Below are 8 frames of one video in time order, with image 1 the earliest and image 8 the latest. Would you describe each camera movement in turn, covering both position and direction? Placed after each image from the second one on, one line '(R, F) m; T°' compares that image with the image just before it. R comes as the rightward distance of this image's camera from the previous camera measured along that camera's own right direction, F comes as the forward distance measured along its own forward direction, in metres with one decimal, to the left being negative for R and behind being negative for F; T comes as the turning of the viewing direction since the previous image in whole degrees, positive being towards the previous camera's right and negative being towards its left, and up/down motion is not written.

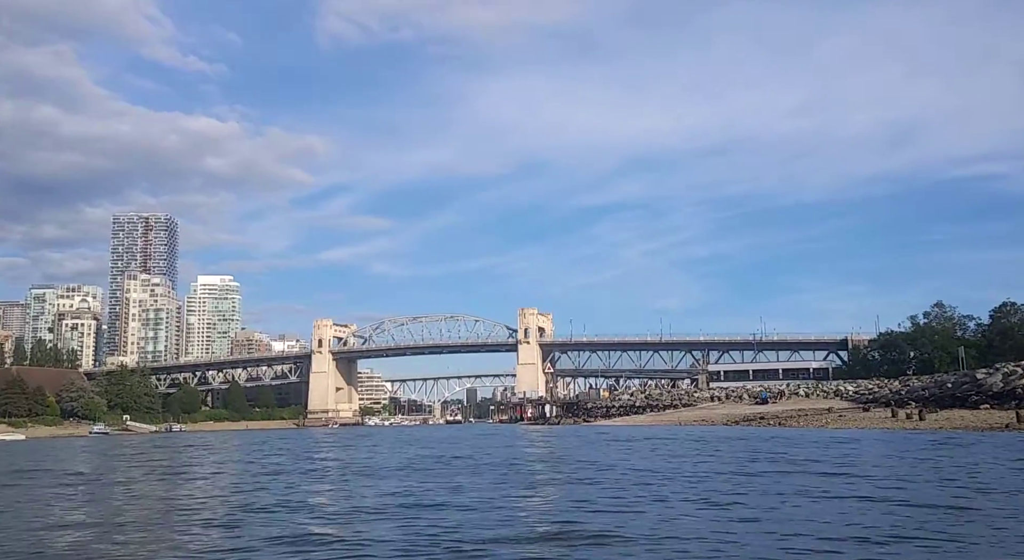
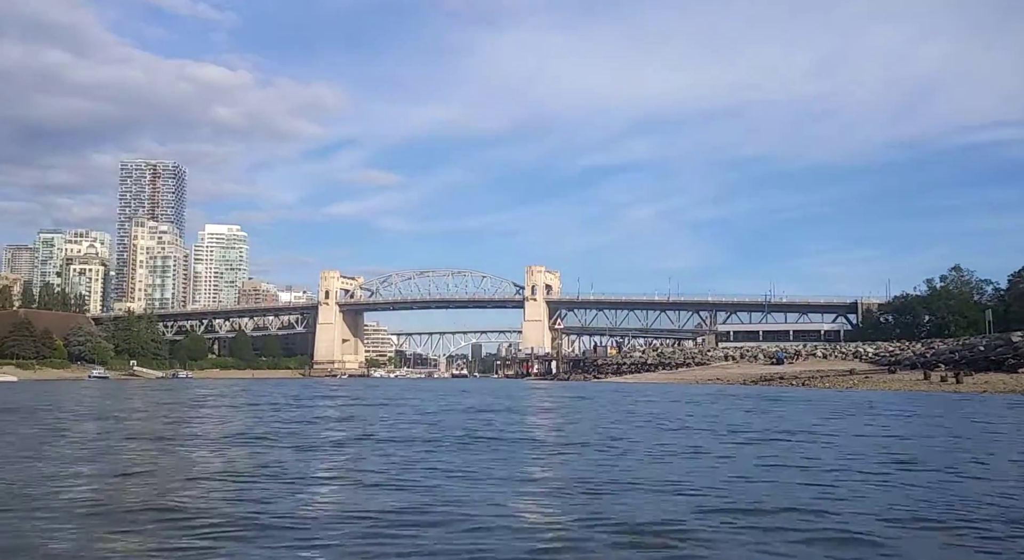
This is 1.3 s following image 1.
(-0.3, +0.9) m; 0°
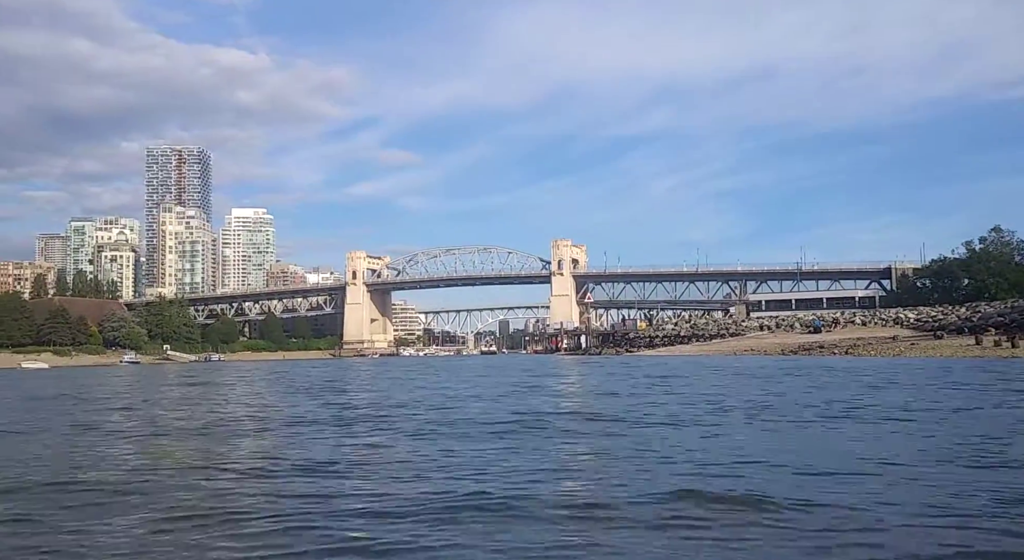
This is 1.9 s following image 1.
(-0.2, +0.5) m; -2°
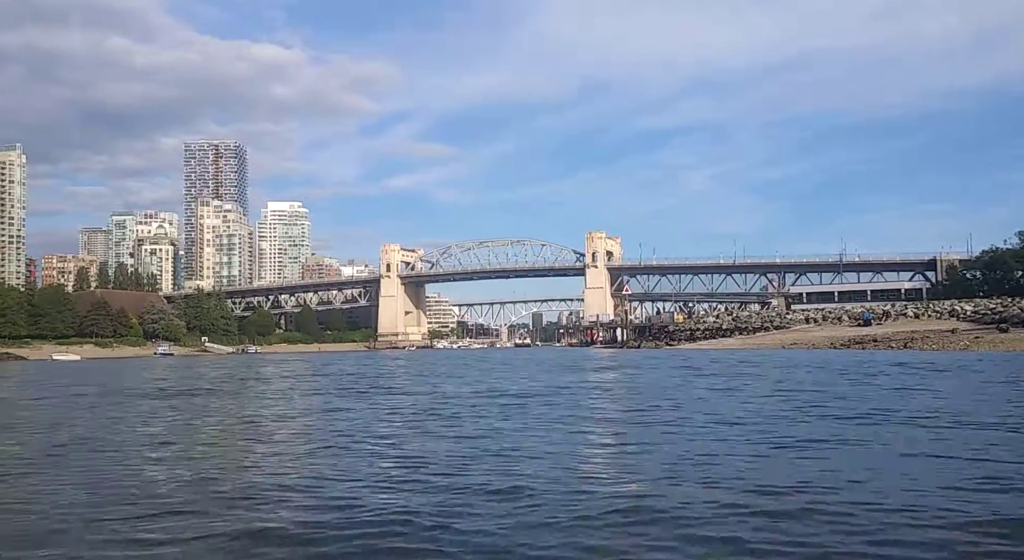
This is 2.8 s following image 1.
(-0.3, +0.7) m; -2°
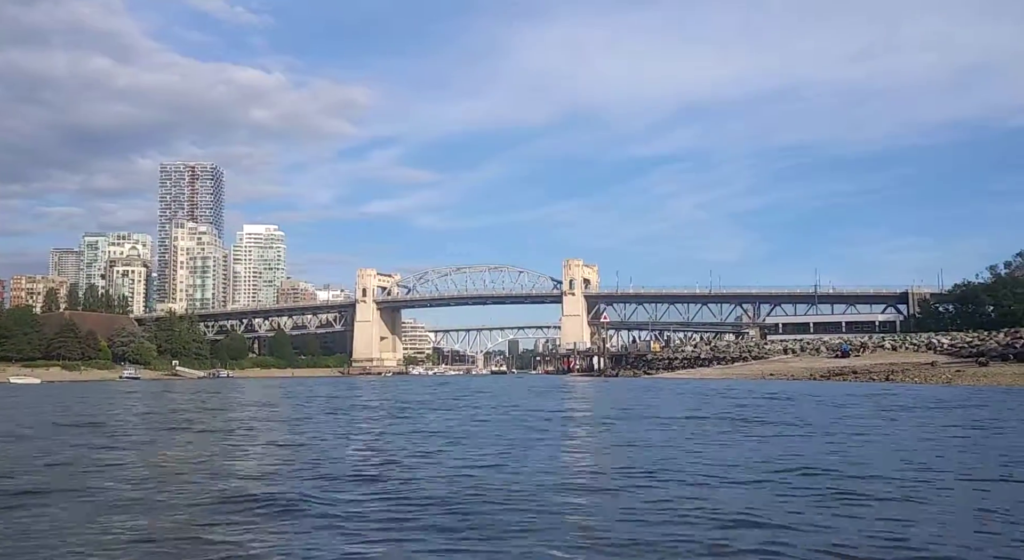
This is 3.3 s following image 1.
(-0.1, +0.4) m; +1°
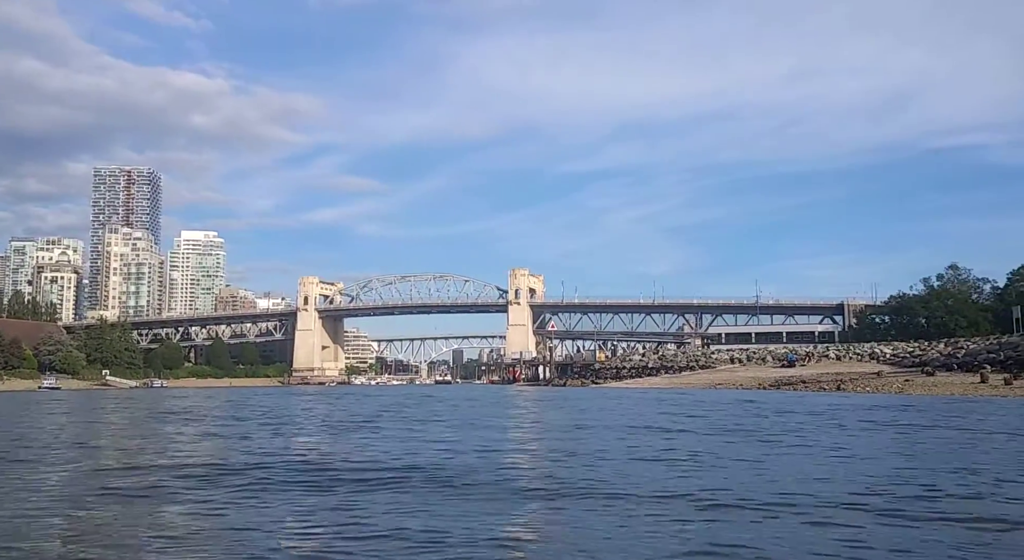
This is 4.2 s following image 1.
(-0.1, +0.8) m; +4°
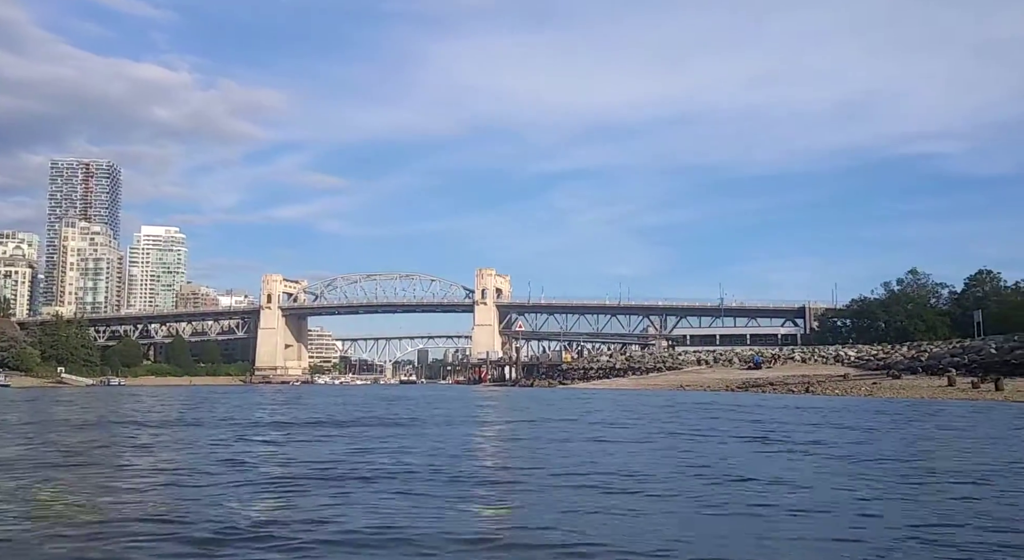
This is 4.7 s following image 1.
(-0.1, +0.4) m; +2°
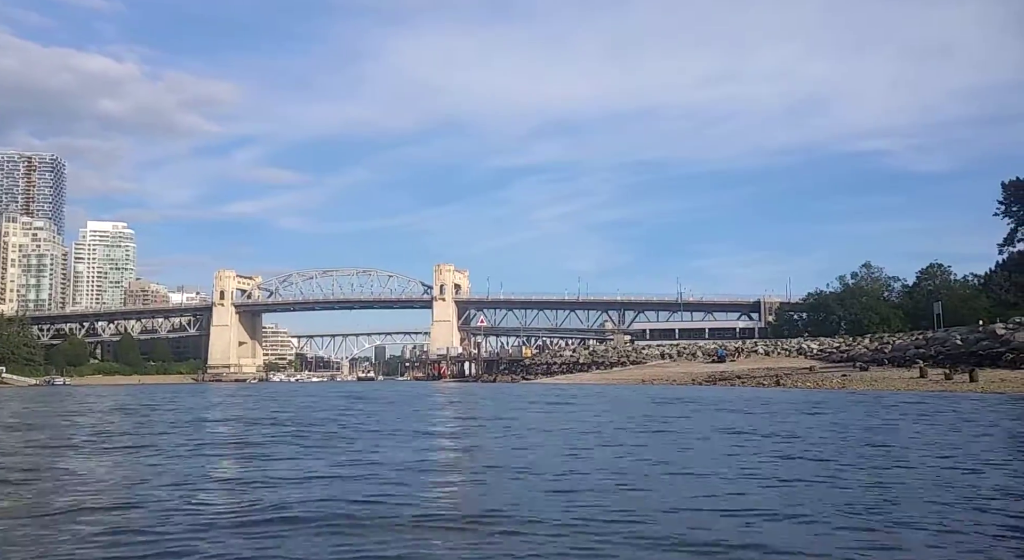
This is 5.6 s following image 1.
(-0.1, +0.9) m; +3°
